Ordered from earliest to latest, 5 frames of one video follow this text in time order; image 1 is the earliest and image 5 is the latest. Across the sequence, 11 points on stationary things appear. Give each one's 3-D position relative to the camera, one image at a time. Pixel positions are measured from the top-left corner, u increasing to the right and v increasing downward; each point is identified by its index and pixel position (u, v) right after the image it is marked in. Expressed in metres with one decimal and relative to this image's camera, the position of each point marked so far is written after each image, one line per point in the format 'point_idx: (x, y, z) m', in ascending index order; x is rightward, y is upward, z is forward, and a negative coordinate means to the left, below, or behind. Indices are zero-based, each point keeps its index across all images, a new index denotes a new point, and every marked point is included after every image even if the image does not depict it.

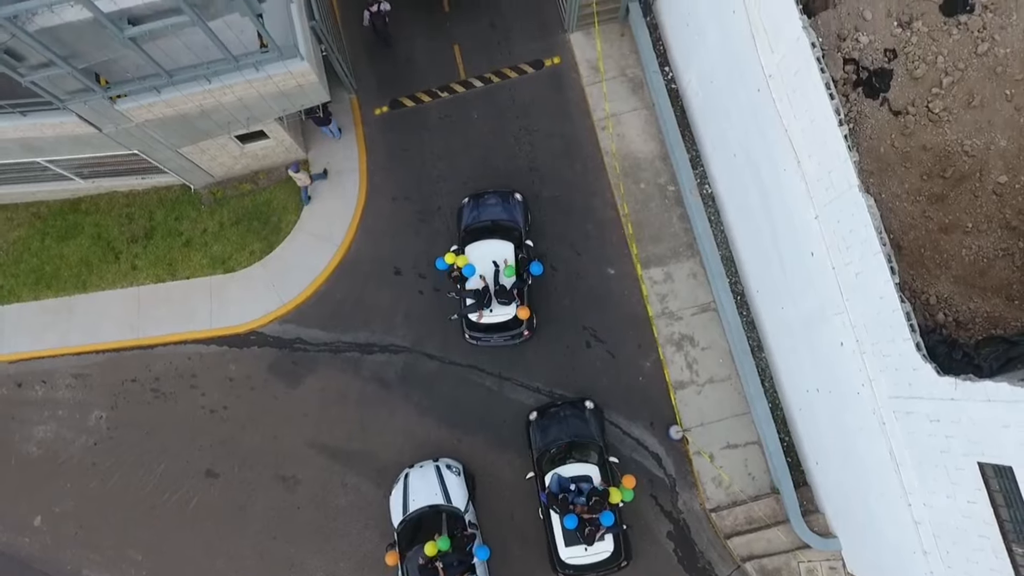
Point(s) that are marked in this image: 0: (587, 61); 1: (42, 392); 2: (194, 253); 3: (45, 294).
0: (+1.7, +5.2, +13.9) m
1: (-10.9, -2.4, +14.0) m
2: (-7.4, +0.9, +14.1) m
3: (-11.1, -0.1, +14.5) m
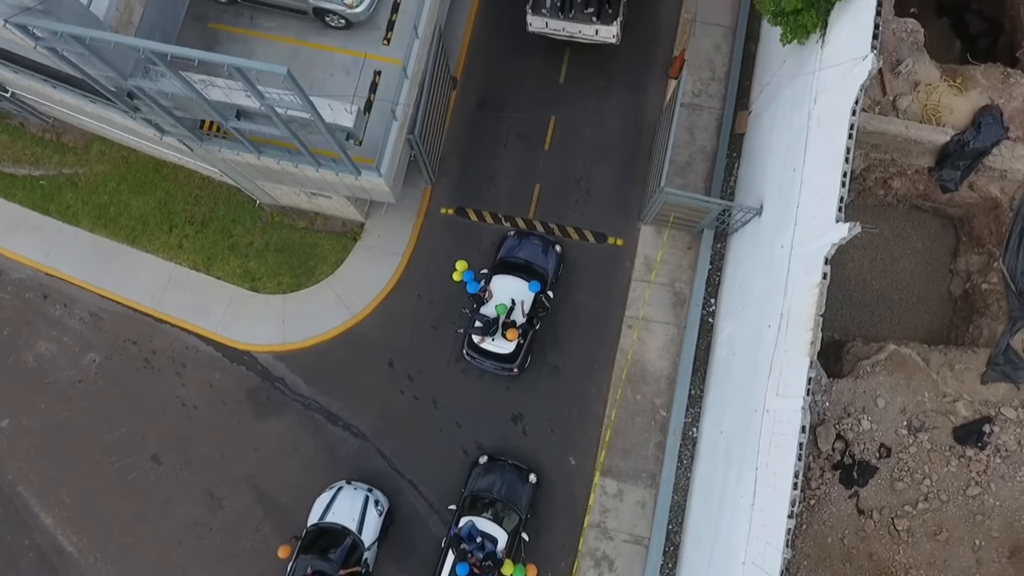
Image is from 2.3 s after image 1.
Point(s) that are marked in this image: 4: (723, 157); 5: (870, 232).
0: (+3.1, +0.7, +14.1) m
1: (-11.5, -0.6, +15.4) m
2: (-6.9, +0.7, +15.1) m
3: (-10.7, +1.5, +15.7) m
4: (+4.9, +3.1, +14.2) m
5: (+7.0, +1.1, +11.9) m
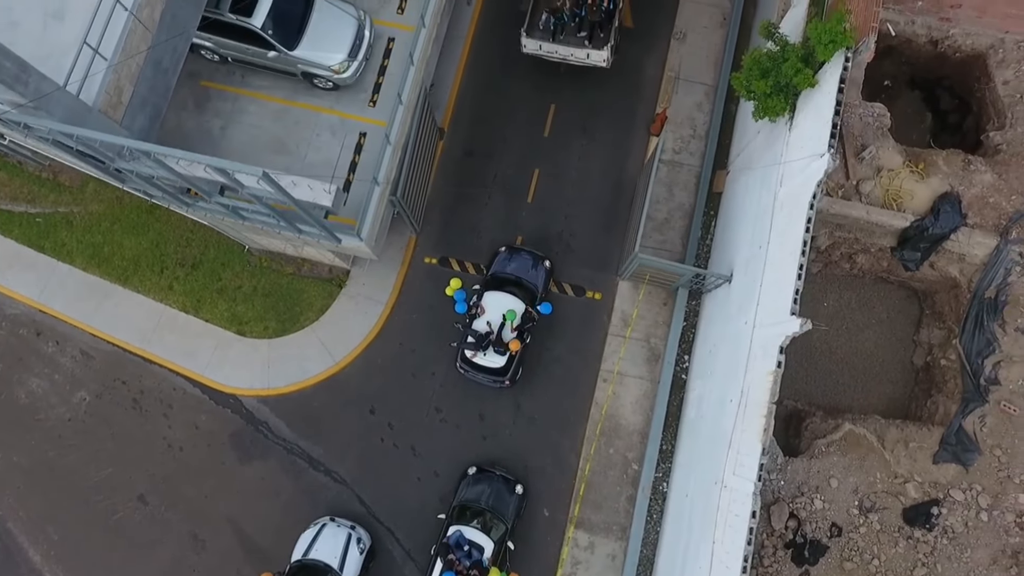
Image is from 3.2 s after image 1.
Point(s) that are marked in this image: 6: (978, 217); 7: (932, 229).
0: (+2.6, -0.6, +14.5) m
1: (-11.9, -1.6, +15.8) m
2: (-7.4, -0.3, +15.4) m
3: (-11.1, +0.5, +16.1) m
4: (+4.5, +1.7, +14.6) m
5: (+6.6, -0.2, +12.3) m
6: (+8.1, +1.2, +10.5) m
7: (+7.2, +1.0, +10.4) m
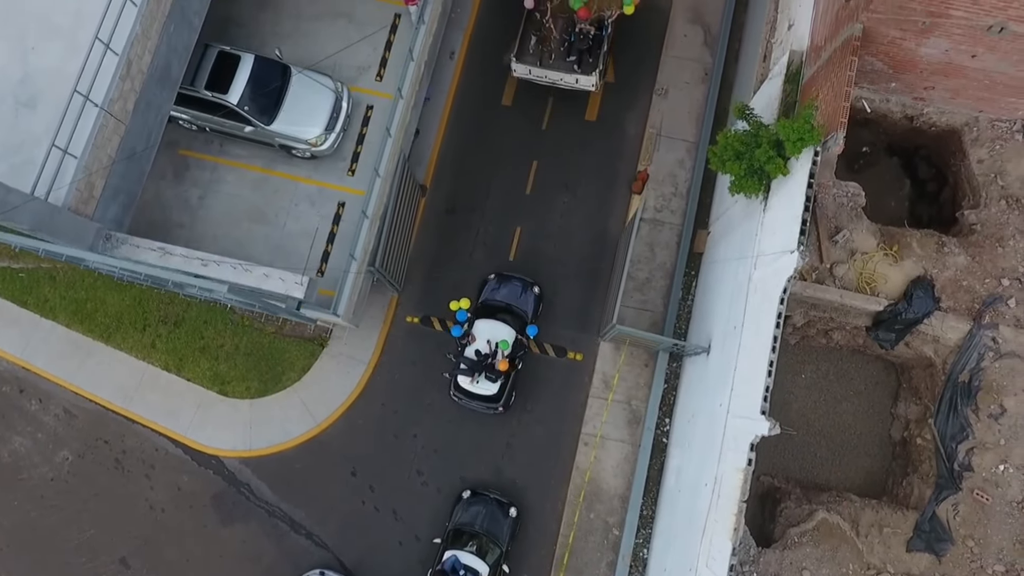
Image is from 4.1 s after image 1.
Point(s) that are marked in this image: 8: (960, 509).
0: (+2.2, -2.0, +14.5) m
1: (-12.4, -3.2, +15.7) m
2: (-7.8, -1.8, +15.4) m
3: (-11.6, -1.0, +16.1) m
4: (+4.0, +0.3, +14.6) m
5: (+6.1, -1.7, +12.3) m
6: (+7.6, -0.2, +10.5) m
7: (+6.7, -0.4, +10.4) m
8: (+7.5, -3.7, +10.2) m
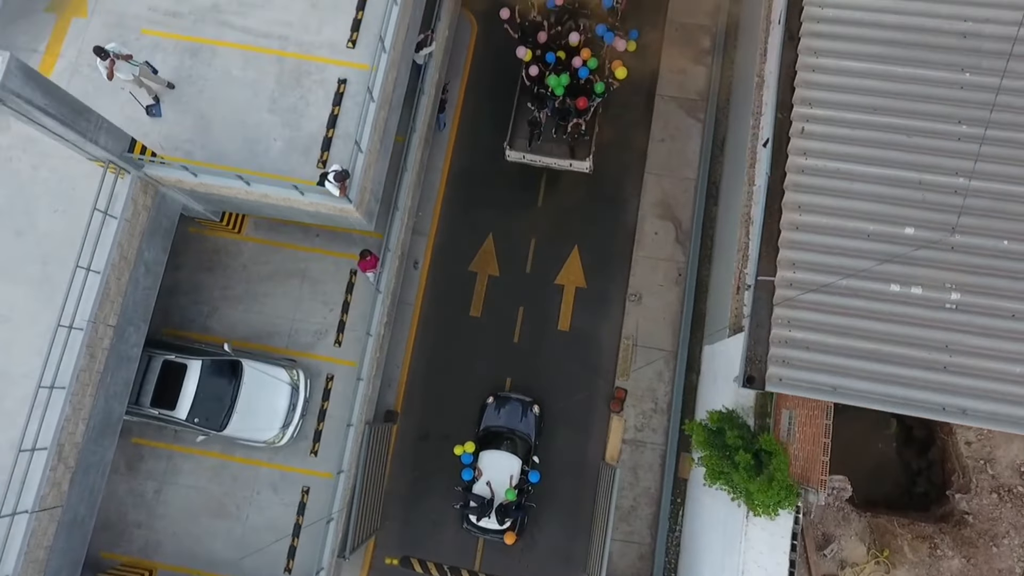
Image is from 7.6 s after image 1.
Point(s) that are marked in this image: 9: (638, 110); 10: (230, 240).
0: (+1.8, -7.5, +13.9) m
1: (-12.6, -9.6, +15.0) m
2: (-8.1, -8.0, +14.7) m
3: (-12.0, -7.4, +15.4) m
4: (+3.6, -5.1, +14.0) m
5: (+5.8, -6.9, +11.8) m
6: (+7.2, -5.3, +10.1) m
7: (+6.3, -5.6, +9.9) m
8: (+7.4, -8.8, +9.7) m
9: (+3.4, +4.8, +16.5) m
10: (-6.2, +1.1, +13.3) m
